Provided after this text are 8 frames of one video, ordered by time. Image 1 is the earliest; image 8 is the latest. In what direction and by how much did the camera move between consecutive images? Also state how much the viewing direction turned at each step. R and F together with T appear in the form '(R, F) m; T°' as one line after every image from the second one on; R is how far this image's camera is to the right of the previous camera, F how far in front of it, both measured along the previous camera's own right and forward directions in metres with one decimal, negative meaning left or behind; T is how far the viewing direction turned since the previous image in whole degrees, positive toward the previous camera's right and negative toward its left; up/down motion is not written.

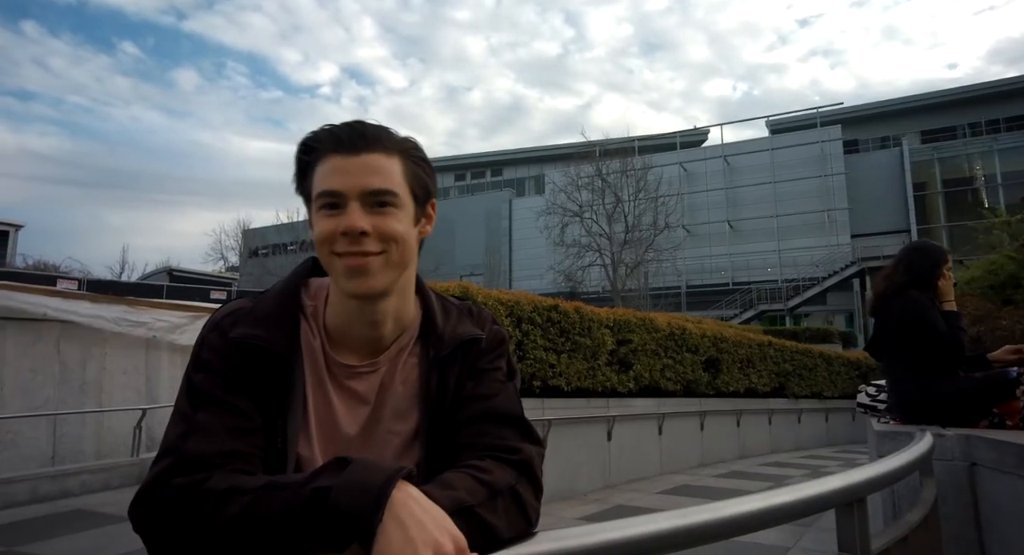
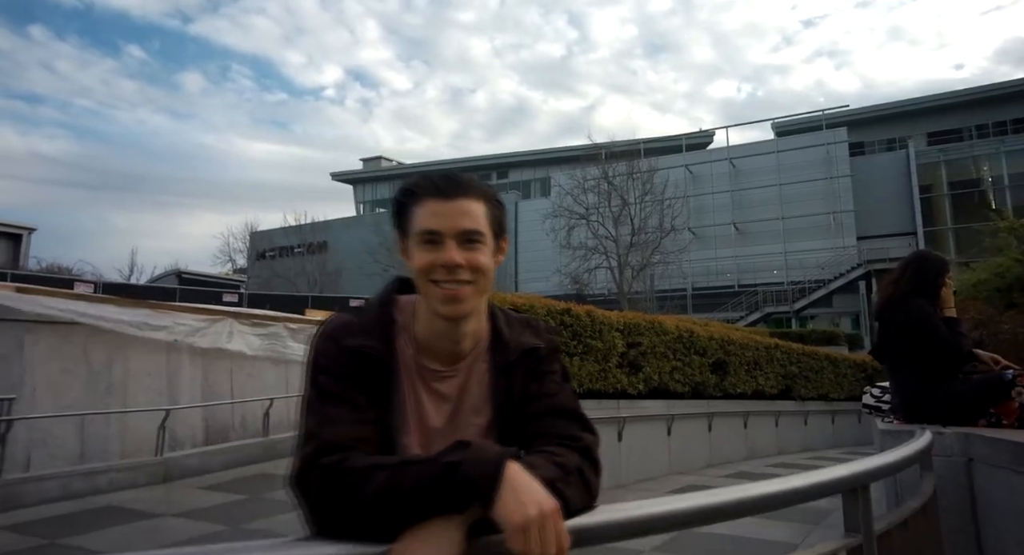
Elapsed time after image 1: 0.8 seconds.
(-0.1, -0.2) m; 0°
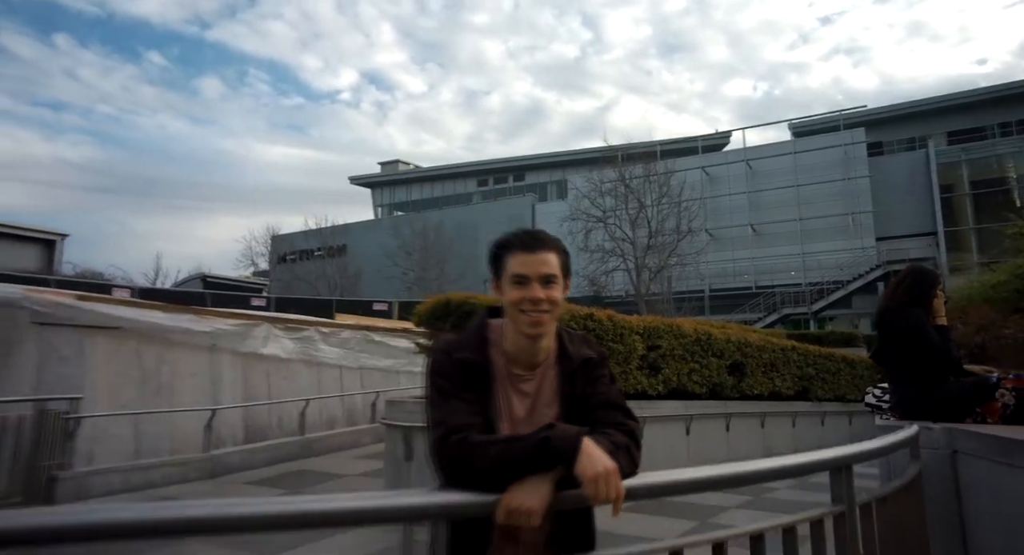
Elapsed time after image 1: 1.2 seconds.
(-0.1, -0.3) m; -1°
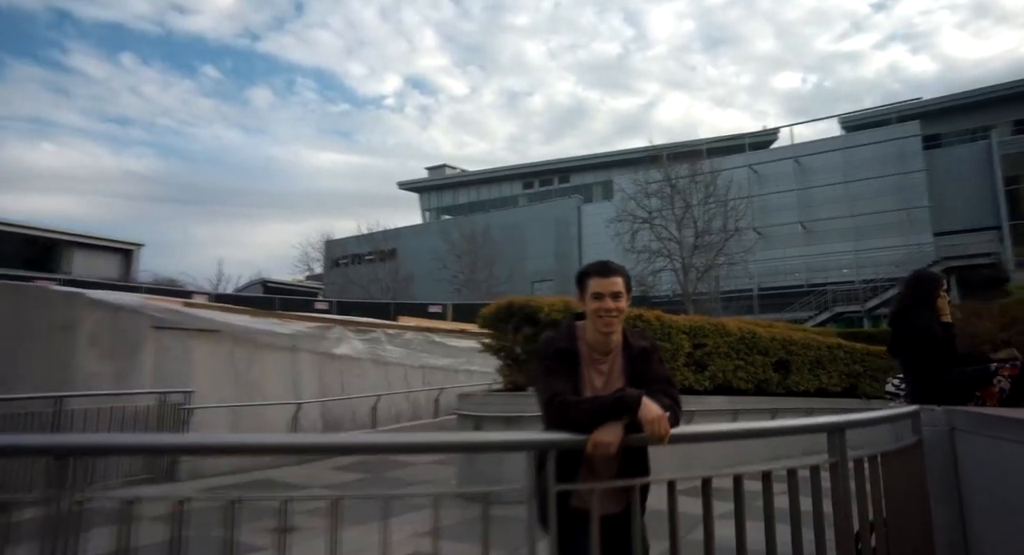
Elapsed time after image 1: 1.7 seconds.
(-0.1, -0.6) m; -4°
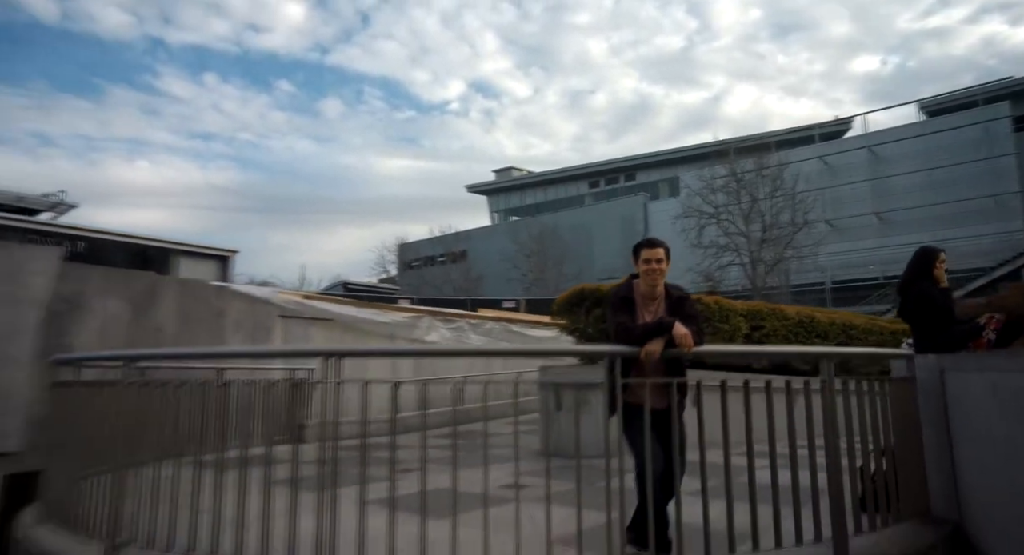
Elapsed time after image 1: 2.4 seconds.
(0.0, -0.9) m; -6°
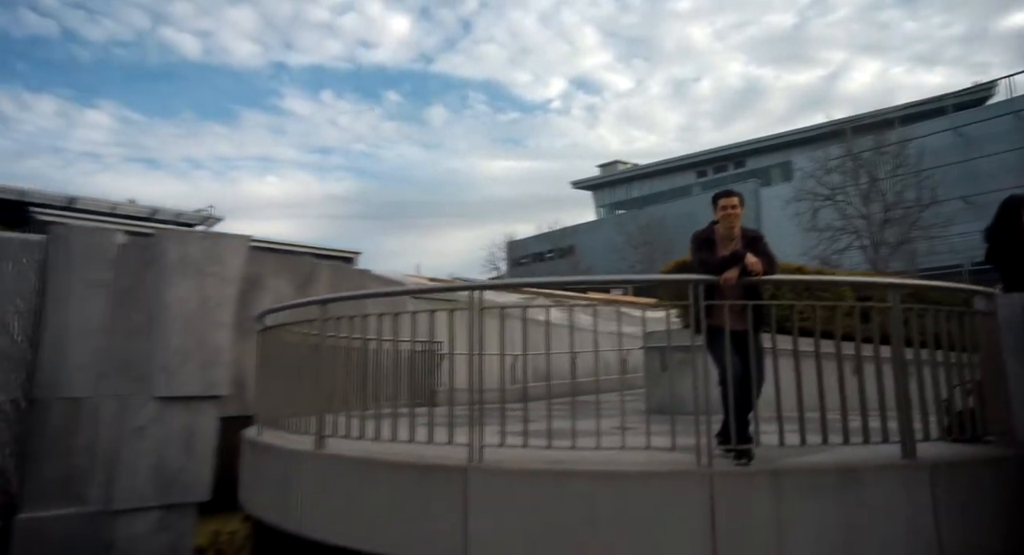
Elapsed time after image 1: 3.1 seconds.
(0.0, -0.7) m; -10°
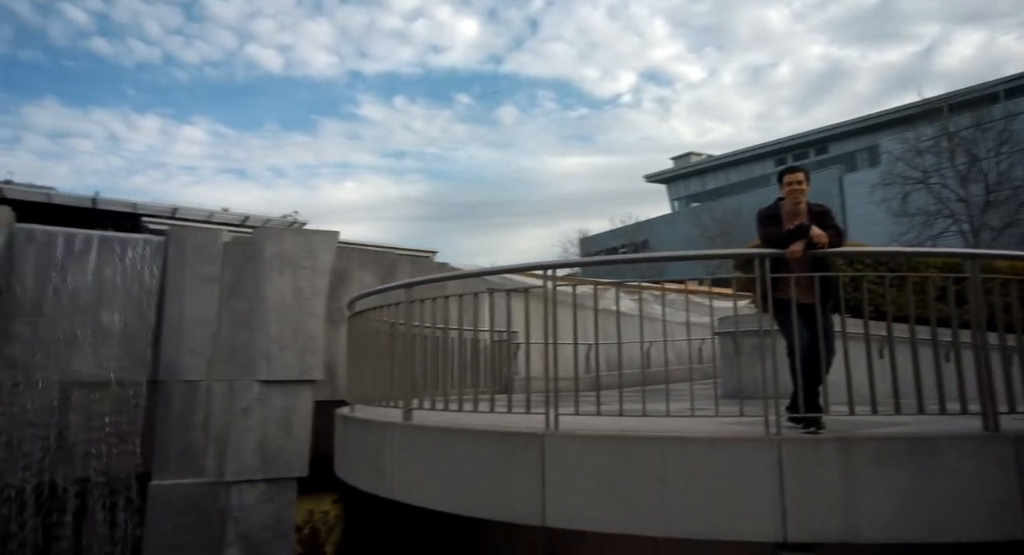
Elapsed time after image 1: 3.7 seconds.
(0.0, -0.2) m; -7°
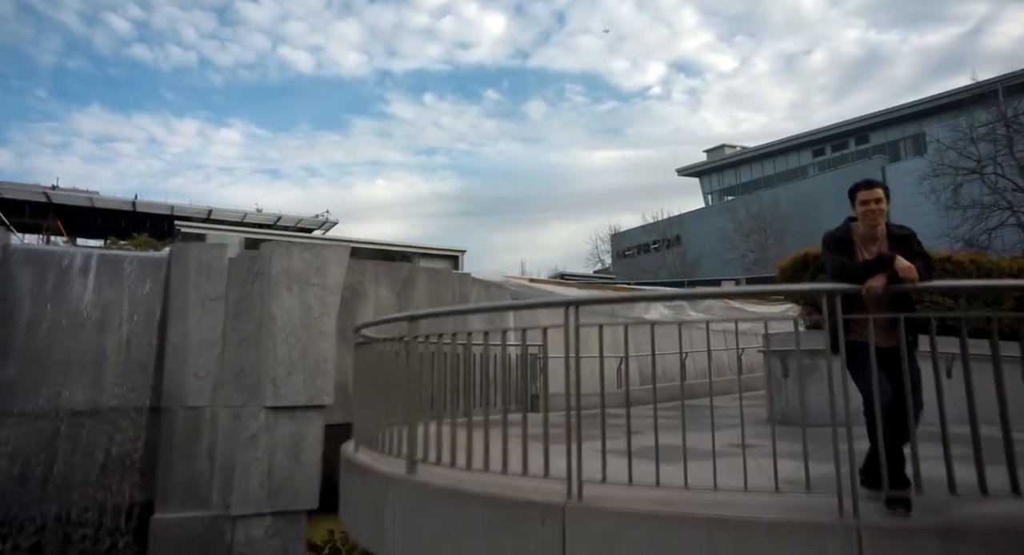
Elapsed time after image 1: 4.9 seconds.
(+0.1, +0.5) m; -3°
